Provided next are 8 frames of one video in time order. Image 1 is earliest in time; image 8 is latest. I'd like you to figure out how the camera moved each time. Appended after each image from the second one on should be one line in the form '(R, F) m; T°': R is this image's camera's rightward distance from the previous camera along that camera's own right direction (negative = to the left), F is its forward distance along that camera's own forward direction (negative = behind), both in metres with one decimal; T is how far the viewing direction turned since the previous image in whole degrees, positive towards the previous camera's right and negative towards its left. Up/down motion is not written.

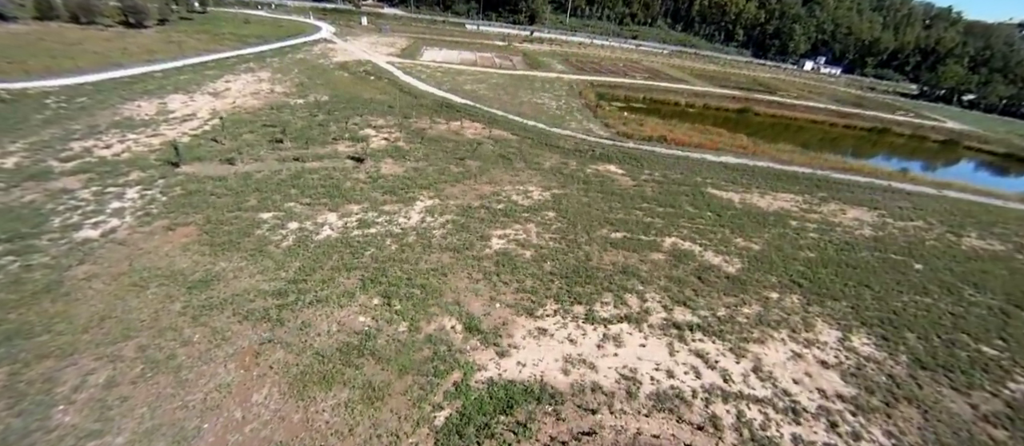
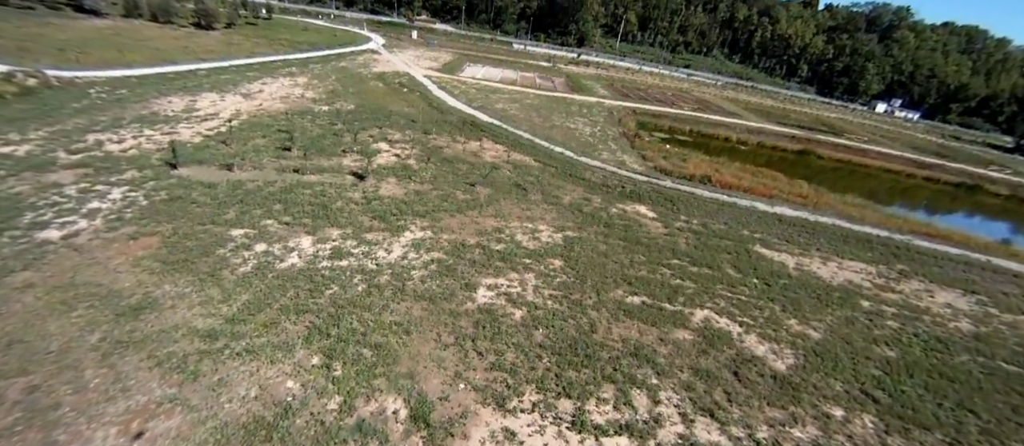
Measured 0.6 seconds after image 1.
(+1.0, +2.0) m; -6°
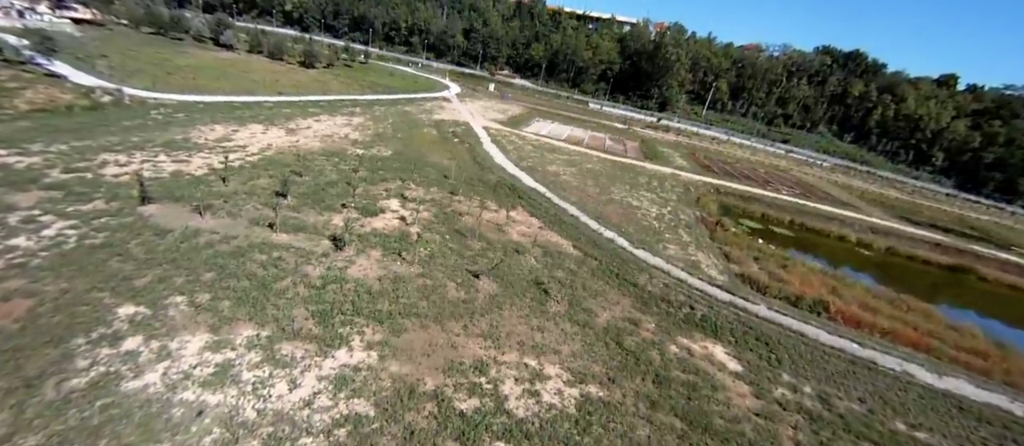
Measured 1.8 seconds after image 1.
(+1.3, +4.2) m; -11°
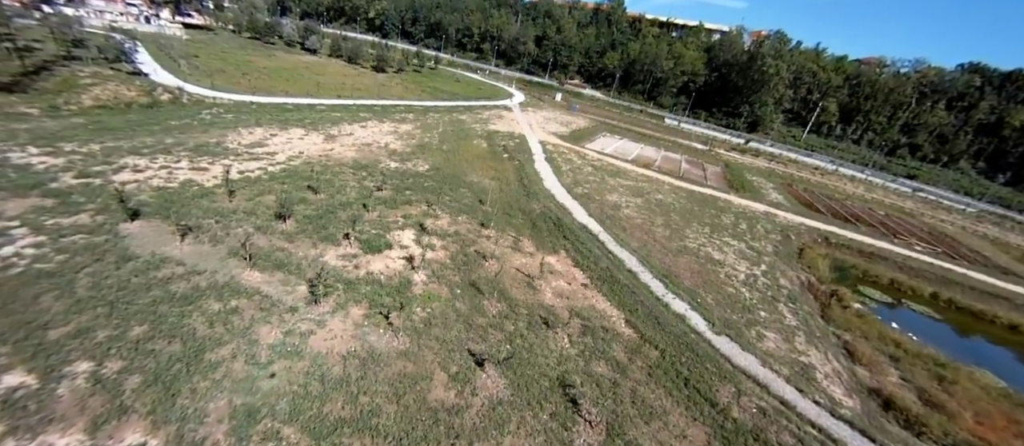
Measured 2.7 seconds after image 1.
(+0.7, +3.3) m; -10°
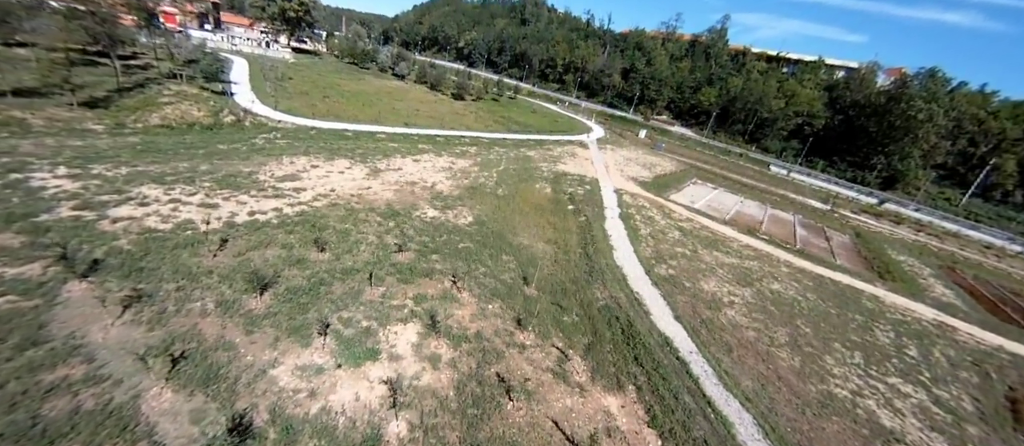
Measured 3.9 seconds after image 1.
(+0.3, +4.0) m; -11°
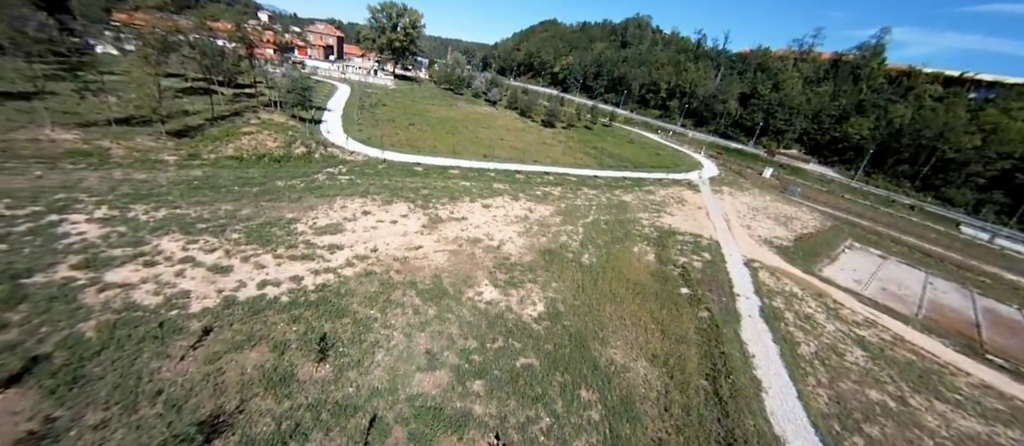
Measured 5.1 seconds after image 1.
(-0.4, +4.4) m; -13°
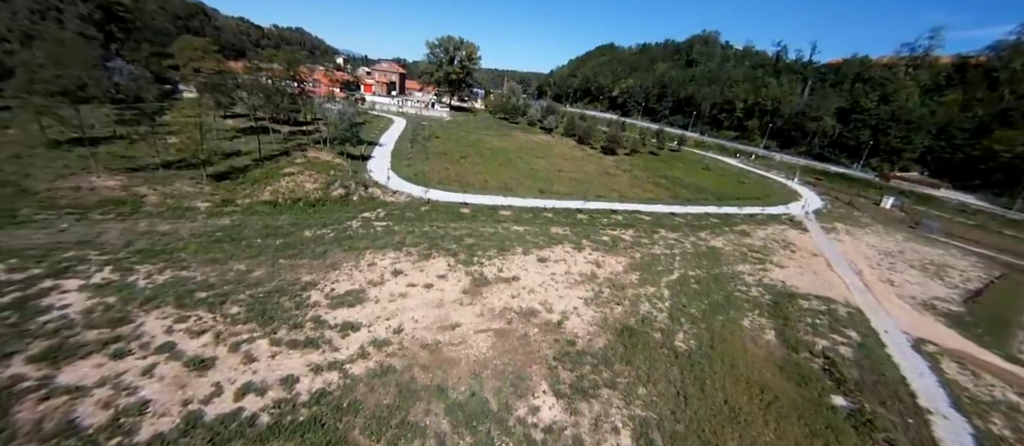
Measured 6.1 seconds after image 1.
(-0.4, +3.2) m; -9°
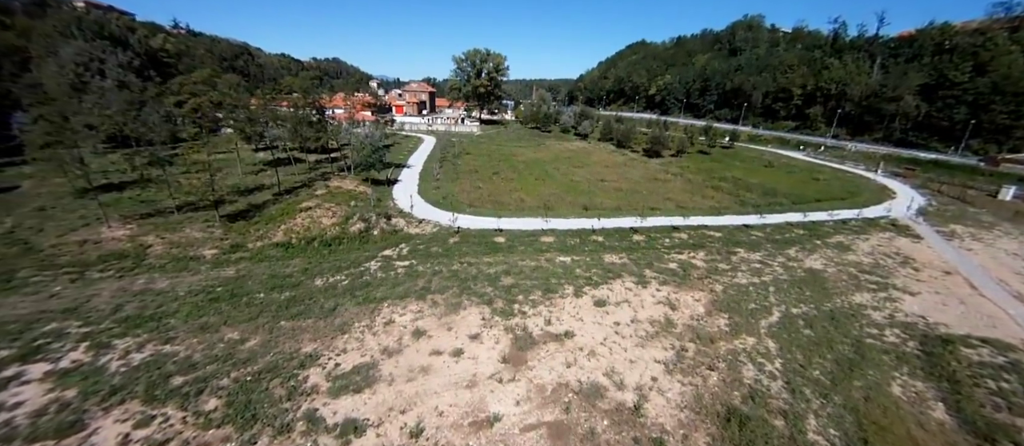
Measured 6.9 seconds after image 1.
(-0.3, +2.7) m; -6°
